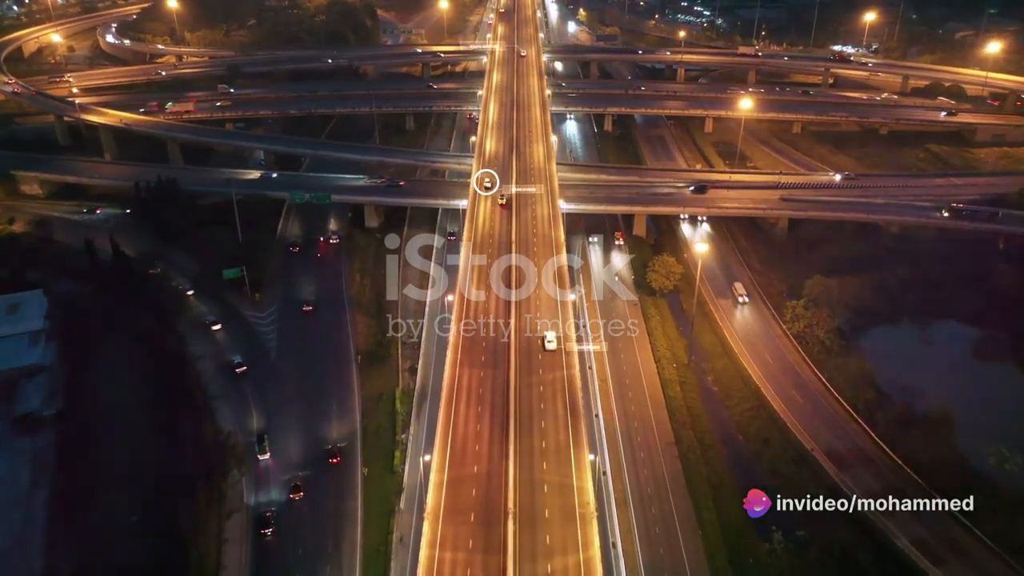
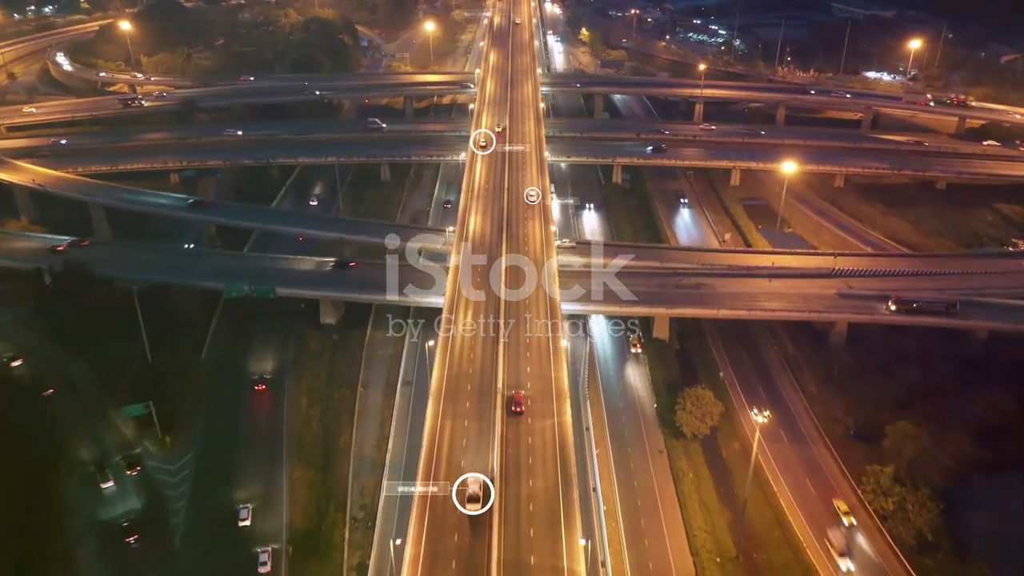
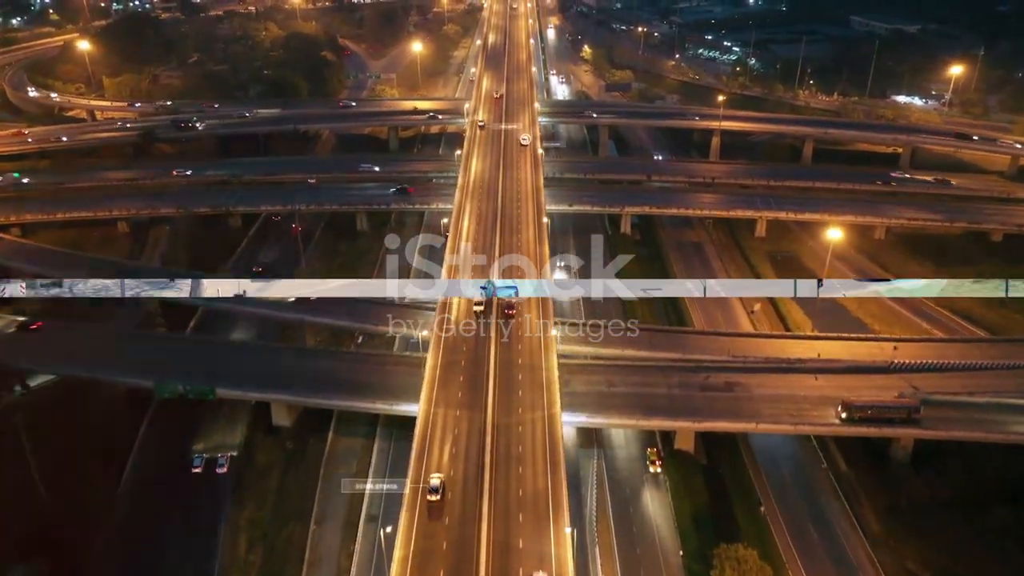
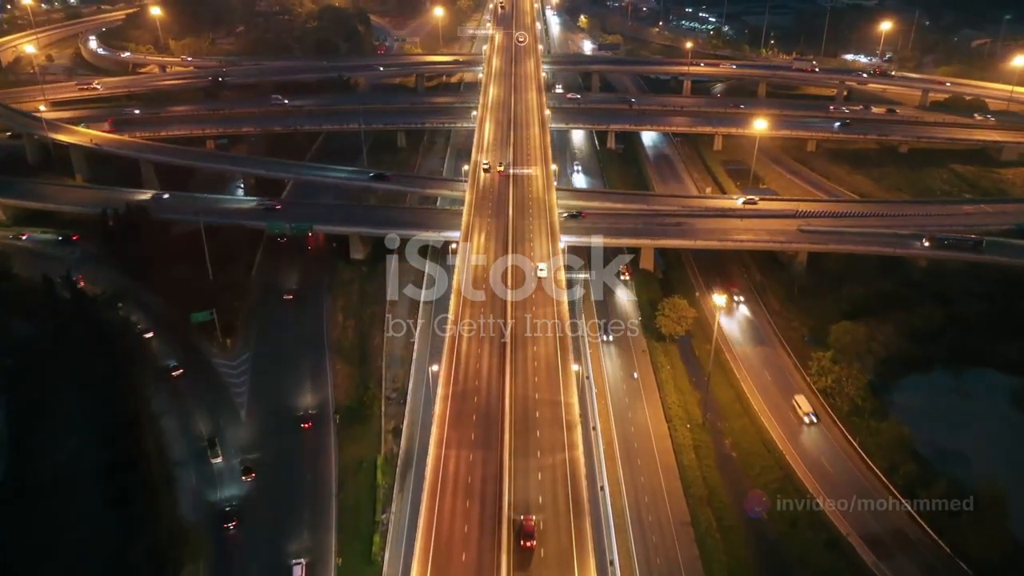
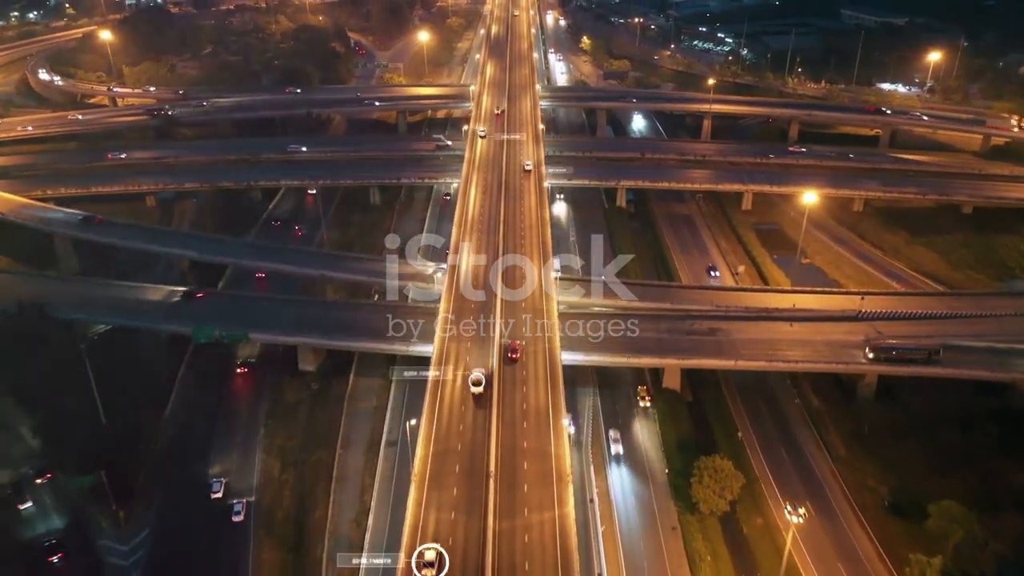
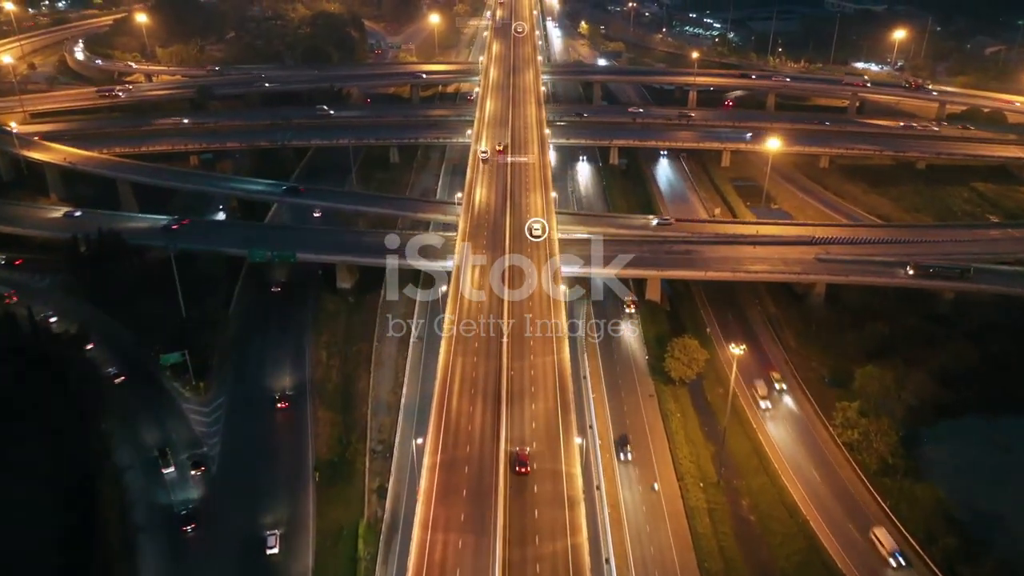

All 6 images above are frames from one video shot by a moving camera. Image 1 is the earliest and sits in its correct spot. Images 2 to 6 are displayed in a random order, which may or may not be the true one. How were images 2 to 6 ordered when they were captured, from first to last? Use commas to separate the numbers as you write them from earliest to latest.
4, 6, 2, 5, 3
